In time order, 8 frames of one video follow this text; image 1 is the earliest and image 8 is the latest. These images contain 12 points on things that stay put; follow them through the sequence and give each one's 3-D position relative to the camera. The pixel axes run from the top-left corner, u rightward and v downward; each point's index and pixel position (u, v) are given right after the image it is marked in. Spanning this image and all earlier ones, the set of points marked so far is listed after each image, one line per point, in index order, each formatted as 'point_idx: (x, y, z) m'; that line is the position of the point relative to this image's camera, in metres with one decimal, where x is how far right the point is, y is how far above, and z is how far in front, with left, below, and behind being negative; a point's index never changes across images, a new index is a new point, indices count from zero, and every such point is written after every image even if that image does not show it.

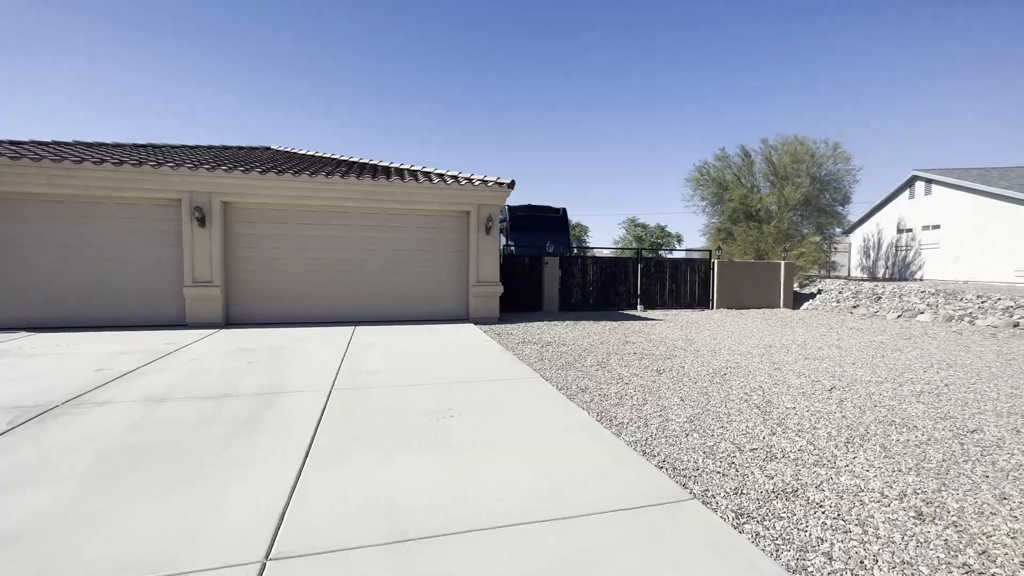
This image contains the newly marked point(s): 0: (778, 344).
0: (+5.2, -1.1, +9.2) m
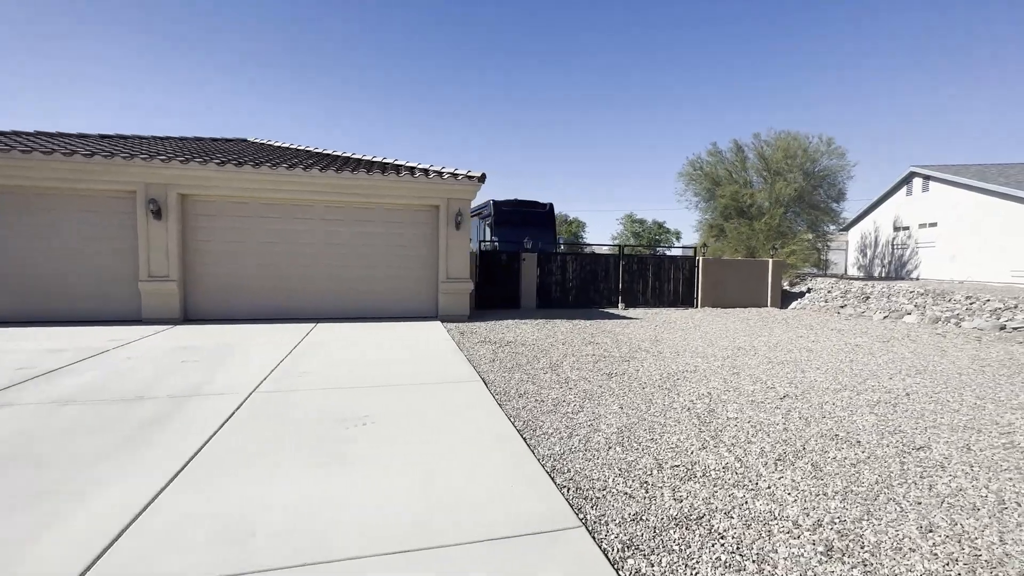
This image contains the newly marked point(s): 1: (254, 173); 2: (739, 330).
0: (+4.4, -1.1, +8.8) m
1: (-5.7, +2.6, +10.4) m
2: (+5.4, -1.0, +11.2) m
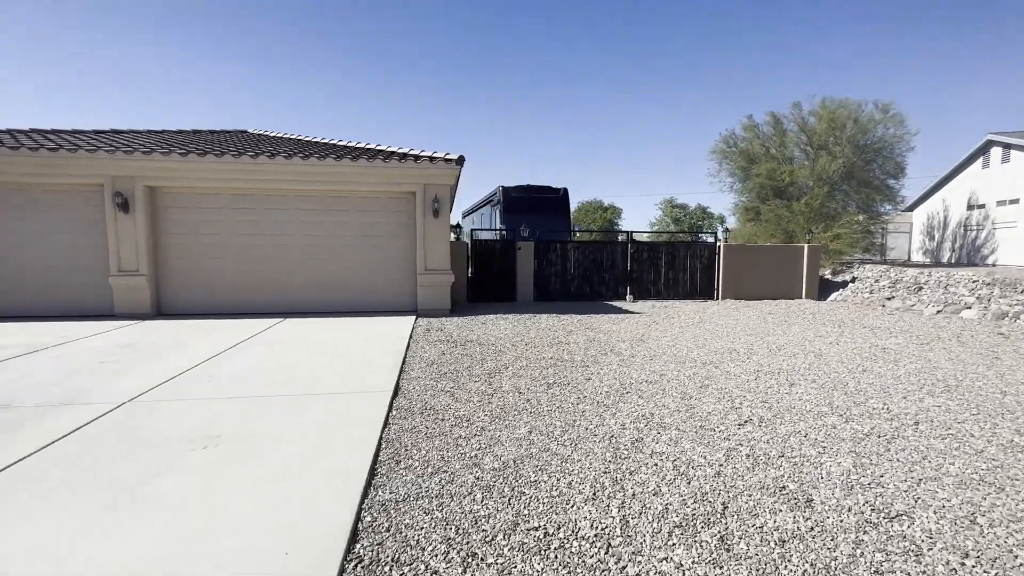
0: (+3.7, -1.0, +7.4) m
1: (-6.2, +2.7, +10.0) m
2: (+4.9, -0.8, +9.8) m
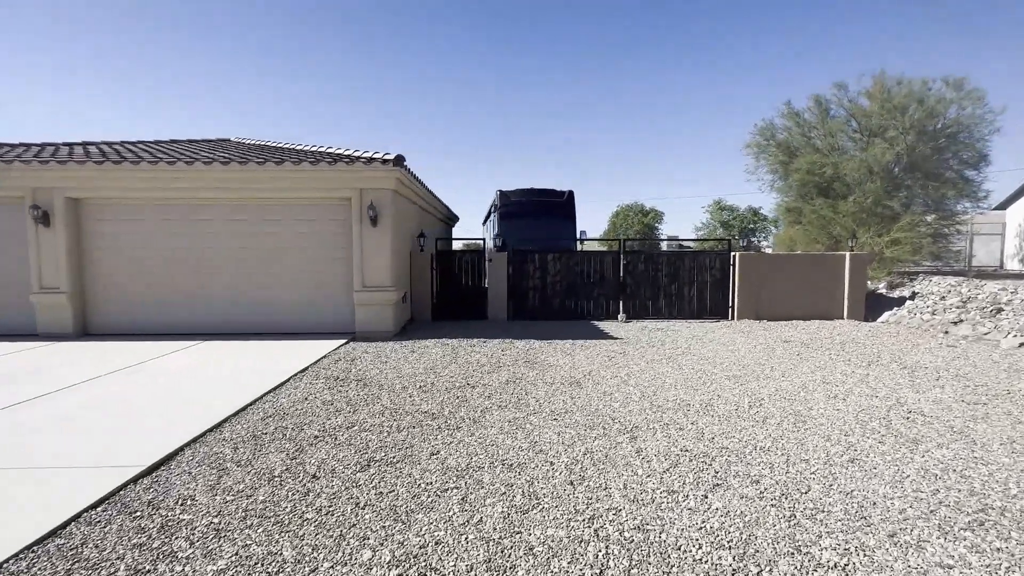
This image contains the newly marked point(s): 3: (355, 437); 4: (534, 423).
0: (+2.2, -1.3, +5.4) m
1: (-7.3, +2.4, +9.2) m
2: (+3.7, -1.2, +7.6) m
3: (-1.5, -1.5, +4.6) m
4: (+0.2, -1.4, +4.8) m
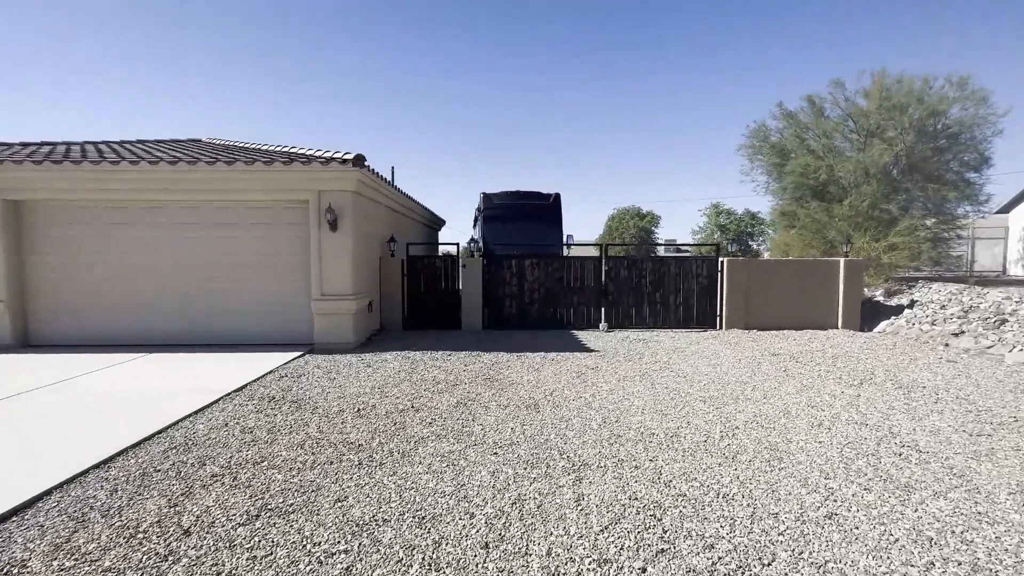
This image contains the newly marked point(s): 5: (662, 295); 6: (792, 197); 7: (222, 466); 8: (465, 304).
0: (+1.6, -1.5, +4.8) m
1: (-7.9, +2.2, +8.6) m
2: (+3.1, -1.3, +6.9) m
3: (-2.2, -1.6, +4.0) m
4: (-0.4, -1.5, +4.2) m
5: (+3.7, -0.2, +11.4) m
6: (+9.9, +3.2, +16.4) m
7: (-2.6, -1.6, +4.2) m
8: (-1.1, -0.4, +11.2) m
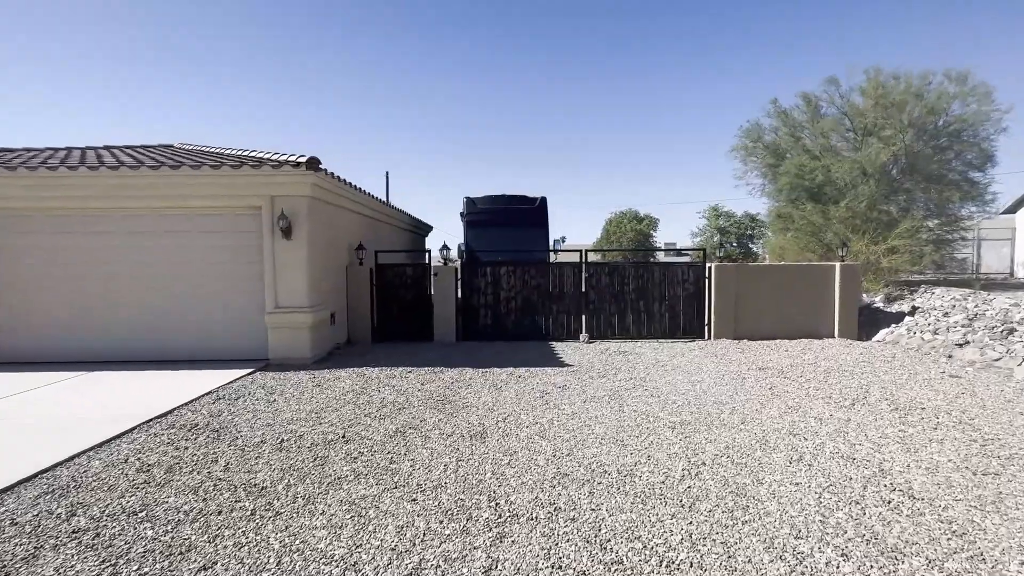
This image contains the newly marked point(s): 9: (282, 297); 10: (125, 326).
0: (+1.0, -1.6, +4.1) m
1: (-8.5, +2.0, +8.1) m
2: (+2.5, -1.5, +6.3) m
3: (-2.8, -1.8, +3.4) m
4: (-1.0, -1.7, +3.6) m
5: (+3.1, -0.3, +10.7) m
6: (+9.3, +3.0, +15.8) m
7: (-3.2, -1.8, +3.6) m
8: (-1.7, -0.6, +10.6) m
9: (-4.2, -0.2, +8.4) m
10: (-7.1, -0.7, +8.5) m
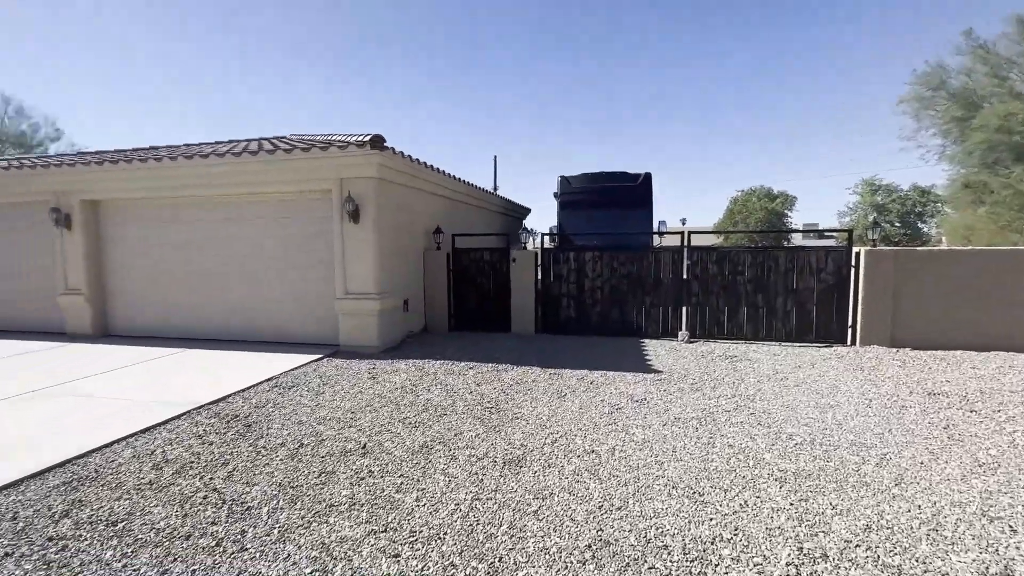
0: (+1.1, -1.6, +2.9) m
1: (-7.1, +2.3, +8.9) m
2: (+3.1, -1.4, +4.6) m
3: (-2.7, -1.7, +3.0) m
4: (-1.0, -1.7, +2.8) m
5: (+4.8, -0.2, +8.7) m
6: (+12.1, +3.2, +12.0) m
7: (-3.1, -1.7, +3.3) m
8: (+0.1, -0.3, +9.7) m
9: (-2.8, +0.1, +8.2) m
10: (-5.7, -0.4, +9.1) m
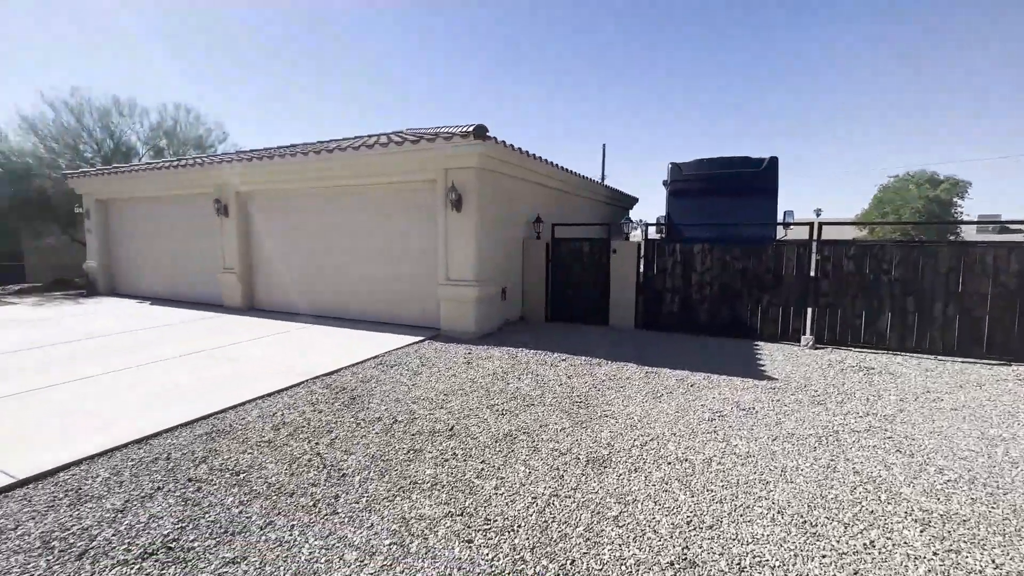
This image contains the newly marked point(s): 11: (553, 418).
0: (+1.5, -1.6, +2.5) m
1: (-5.1, +2.7, +10.1) m
2: (+3.8, -1.5, +3.7) m
3: (-2.2, -1.5, +3.5) m
4: (-0.5, -1.6, +2.9) m
5: (+6.4, -0.2, +7.3) m
6: (+14.4, +3.0, +8.8) m
7: (-2.5, -1.5, +3.9) m
8: (+2.1, -0.2, +9.4) m
9: (-1.1, +0.3, +8.5) m
10: (-3.7, 0.0, +10.0) m
11: (+0.4, -1.3, +4.8) m
